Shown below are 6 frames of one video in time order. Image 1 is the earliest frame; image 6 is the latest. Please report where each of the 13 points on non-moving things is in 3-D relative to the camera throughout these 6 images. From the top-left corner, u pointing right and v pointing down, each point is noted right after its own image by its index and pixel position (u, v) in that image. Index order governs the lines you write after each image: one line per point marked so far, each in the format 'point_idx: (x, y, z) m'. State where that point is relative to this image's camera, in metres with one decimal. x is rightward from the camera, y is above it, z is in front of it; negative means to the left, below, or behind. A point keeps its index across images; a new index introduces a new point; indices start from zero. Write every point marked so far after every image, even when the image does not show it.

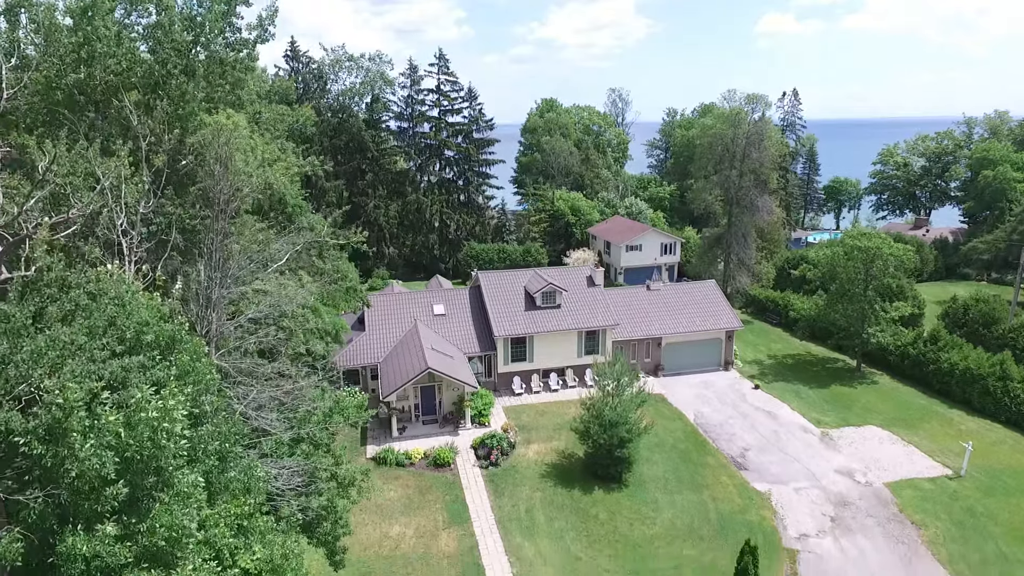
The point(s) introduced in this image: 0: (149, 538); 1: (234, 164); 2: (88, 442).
0: (-5.1, -3.5, +8.5) m
1: (-7.5, +3.4, +16.6) m
2: (-5.5, -2.0, +8.0) m
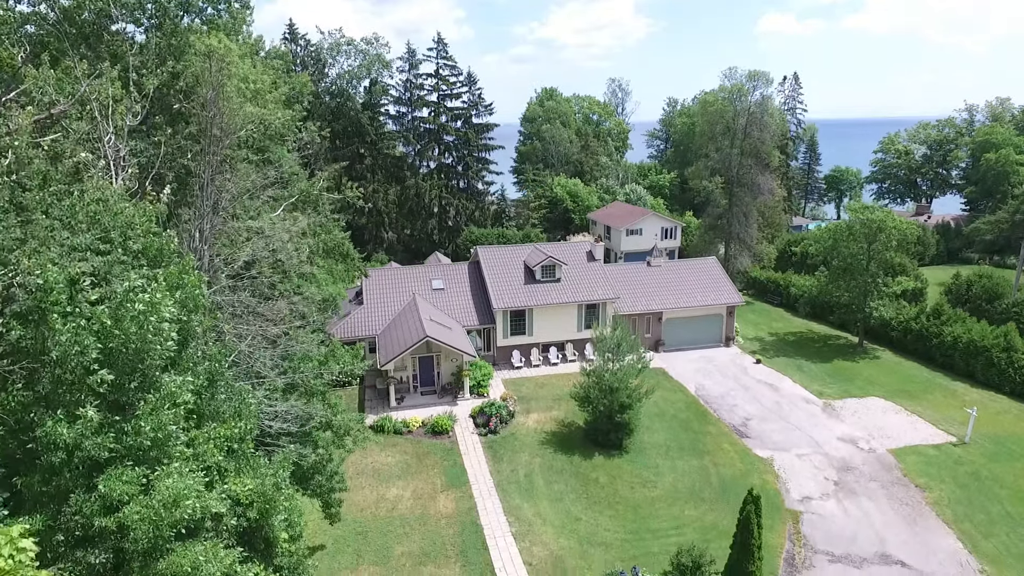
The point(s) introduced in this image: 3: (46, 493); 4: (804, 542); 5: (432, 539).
0: (-5.1, -2.0, +8.2) m
1: (-7.6, +4.9, +16.3) m
2: (-5.6, -0.5, +7.7) m
3: (-6.2, -2.7, +8.1) m
4: (+9.5, -8.2, +19.9) m
5: (-2.6, -8.1, +19.8) m
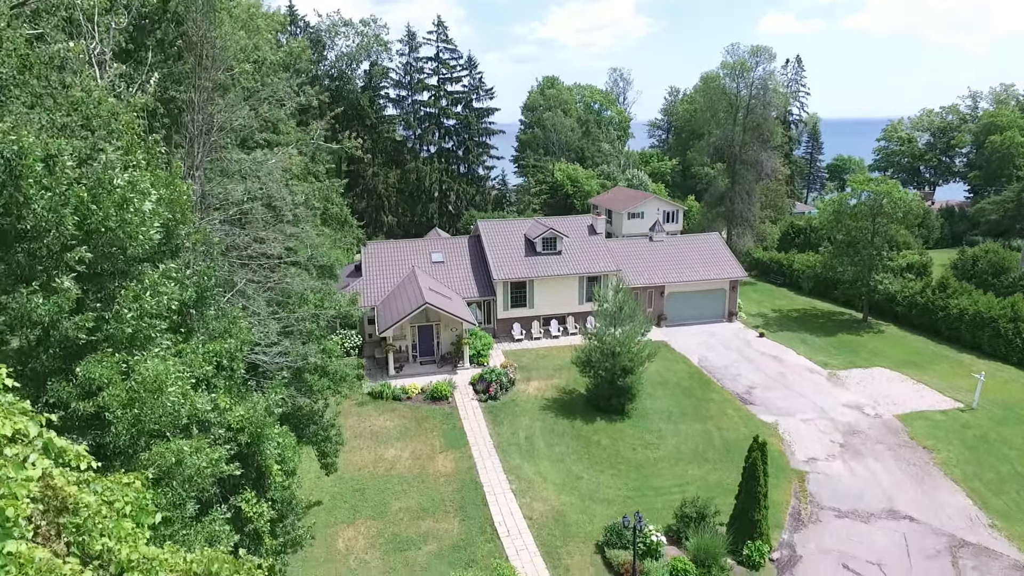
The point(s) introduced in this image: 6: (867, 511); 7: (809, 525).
0: (-5.1, -0.5, +7.9) m
1: (-7.6, +6.4, +15.9) m
2: (-5.6, +1.0, +7.3) m
3: (-6.2, -1.1, +7.7) m
4: (+9.5, -6.7, +19.5) m
5: (-2.6, -6.6, +19.4) m
6: (+10.9, -6.8, +18.7) m
7: (+8.8, -7.0, +18.0) m
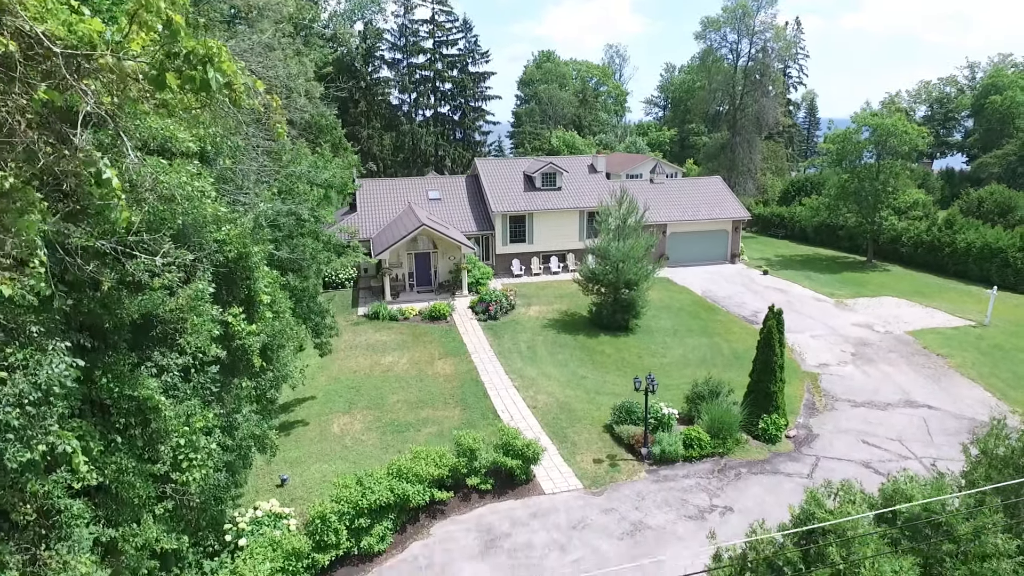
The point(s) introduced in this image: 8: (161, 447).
0: (-4.9, +3.0, +7.1) m
1: (-7.5, +9.9, +15.1) m
2: (-5.4, +4.5, +6.5) m
3: (-6.0, +2.3, +6.9) m
4: (+9.6, -3.2, +18.8) m
5: (-2.5, -3.1, +18.6) m
6: (+11.0, -3.4, +18.0) m
7: (+8.9, -3.5, +17.3) m
8: (-5.0, -2.2, +8.6) m
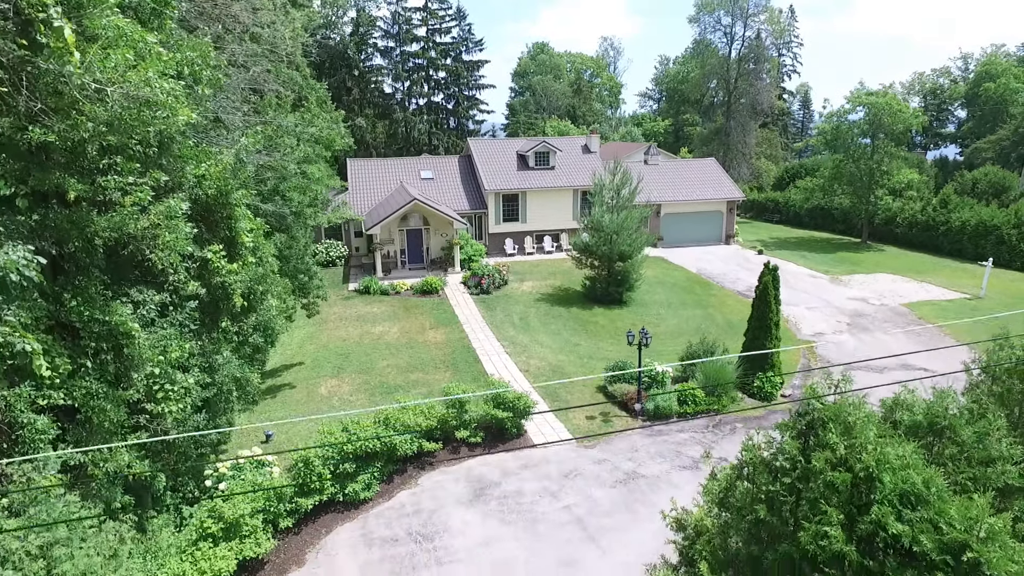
0: (-5.1, +4.1, +6.7) m
1: (-7.7, +10.9, +14.7) m
2: (-5.6, +5.5, +6.2) m
3: (-6.2, +3.4, +6.6) m
4: (+9.3, -2.2, +18.5) m
5: (-2.7, -2.0, +18.3) m
6: (+10.7, -2.3, +17.8) m
7: (+8.6, -2.5, +17.1) m
8: (-5.1, -1.2, +8.3) m
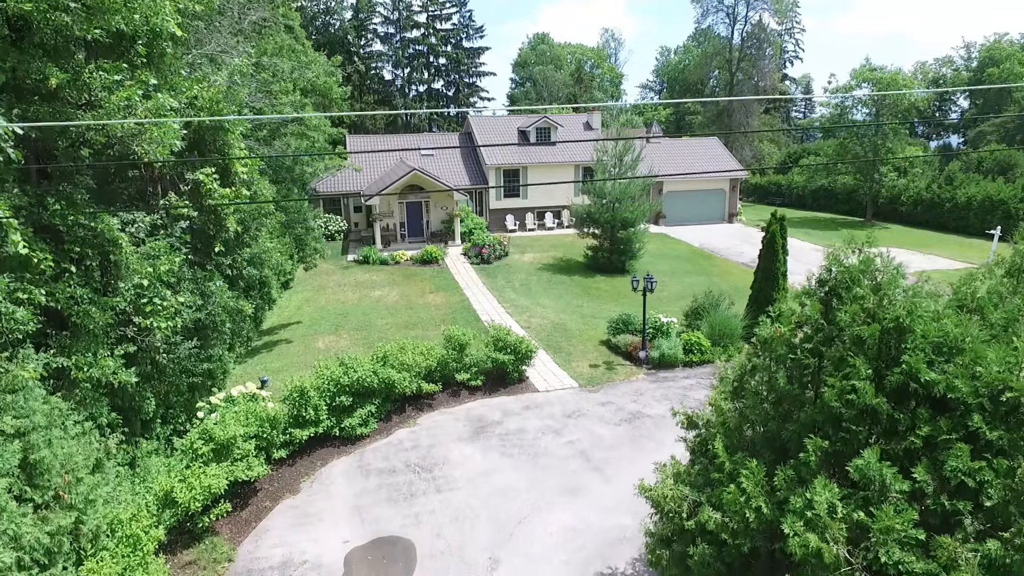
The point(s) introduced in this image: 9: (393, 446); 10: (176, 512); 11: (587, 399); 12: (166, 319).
0: (-5.1, +5.3, +6.4) m
1: (-7.7, +12.1, +14.4) m
2: (-5.5, +6.8, +5.8) m
3: (-6.1, +4.6, +6.3) m
4: (+9.4, -0.9, +18.2) m
5: (-2.7, -0.8, +18.0) m
6: (+10.8, -1.0, +17.5) m
7: (+8.7, -1.2, +16.7) m
8: (-5.1, 0.0, +8.0) m
9: (-2.0, -2.7, +10.4) m
10: (-4.2, -2.9, +7.7) m
11: (+1.5, -2.2, +12.0) m
12: (-4.7, -0.4, +8.3) m
